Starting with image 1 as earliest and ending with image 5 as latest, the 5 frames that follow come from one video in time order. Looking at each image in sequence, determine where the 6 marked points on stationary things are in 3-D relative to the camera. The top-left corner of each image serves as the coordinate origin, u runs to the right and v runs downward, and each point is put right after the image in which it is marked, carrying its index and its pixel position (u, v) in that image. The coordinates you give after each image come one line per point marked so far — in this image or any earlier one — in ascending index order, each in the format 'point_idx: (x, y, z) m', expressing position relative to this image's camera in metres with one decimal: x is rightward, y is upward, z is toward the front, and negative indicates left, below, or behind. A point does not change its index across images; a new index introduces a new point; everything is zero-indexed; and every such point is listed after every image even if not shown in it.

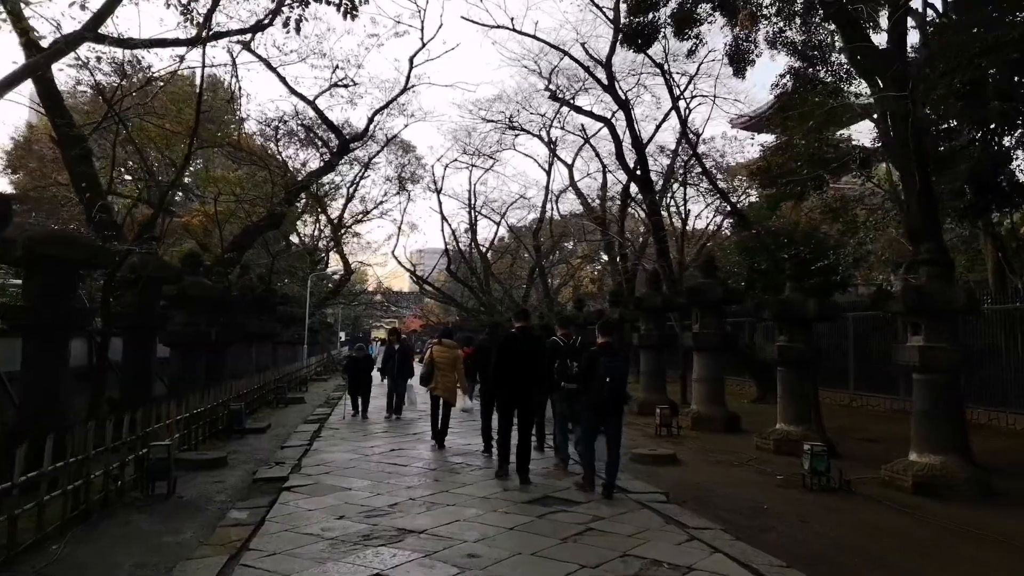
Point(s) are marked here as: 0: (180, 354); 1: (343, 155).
0: (-5.7, -1.1, +12.5) m
1: (-4.4, +3.4, +19.0) m
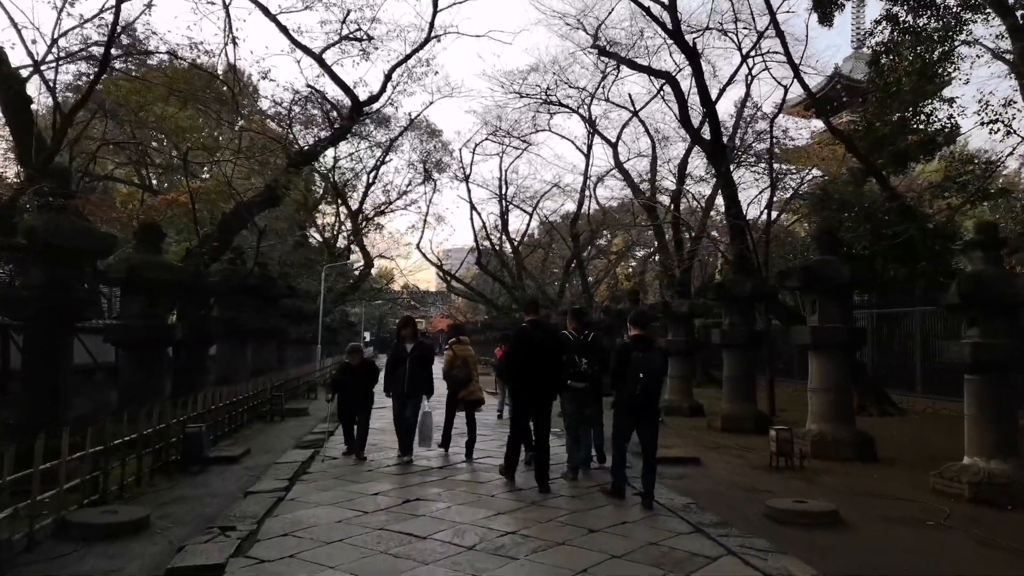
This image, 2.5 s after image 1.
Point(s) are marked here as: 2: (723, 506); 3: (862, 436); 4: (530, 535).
0: (-4.9, -0.9, +9.6) m
1: (-3.4, +3.7, +16.1) m
2: (+1.8, -1.9, +6.3) m
3: (+4.5, -1.9, +9.5) m
4: (+0.1, -1.7, +5.0) m
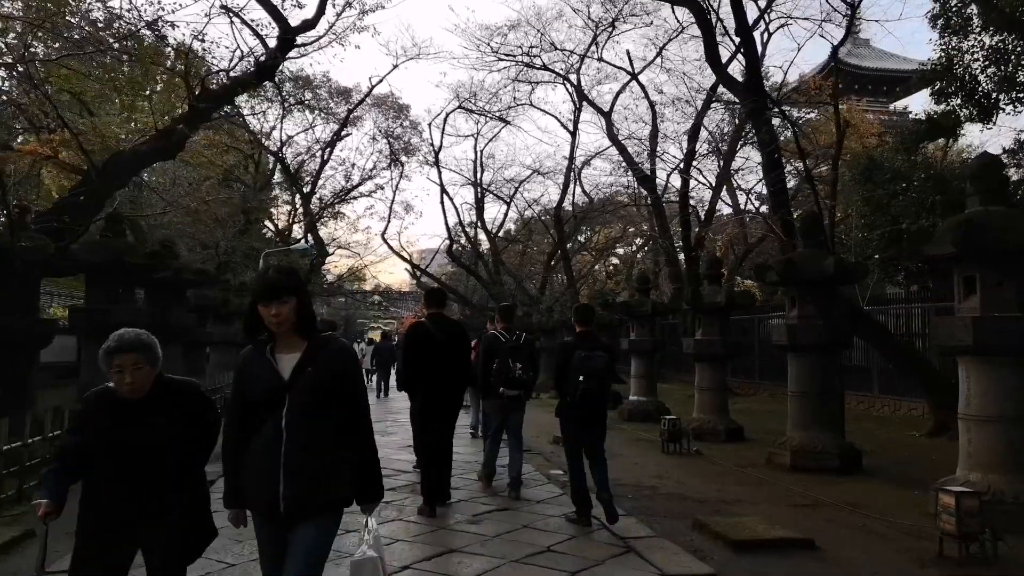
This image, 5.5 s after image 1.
0: (-5.1, -0.6, +5.7) m
1: (-3.8, +3.9, +12.2) m
2: (+1.8, -1.6, +2.7) m
3: (+4.4, -1.6, +5.9) m
4: (+0.1, -1.4, +1.2) m
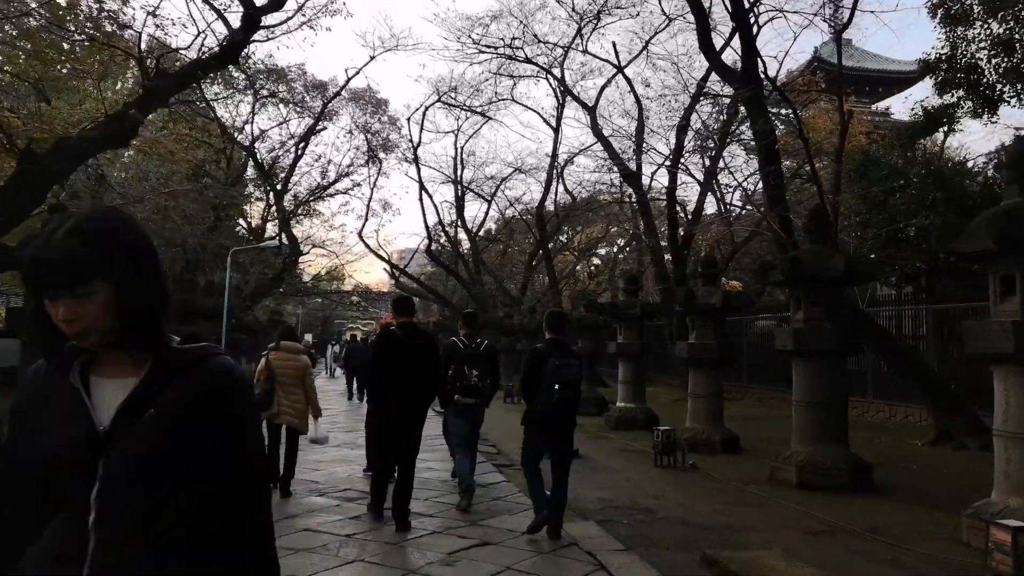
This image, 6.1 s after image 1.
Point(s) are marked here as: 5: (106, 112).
0: (-5.2, -0.6, +4.8) m
1: (-4.0, +4.0, +11.4) m
2: (+1.7, -1.6, +2.0) m
3: (+4.2, -1.6, +5.2) m
4: (+0.1, -1.4, +0.5) m
5: (-5.8, +2.5, +10.5) m
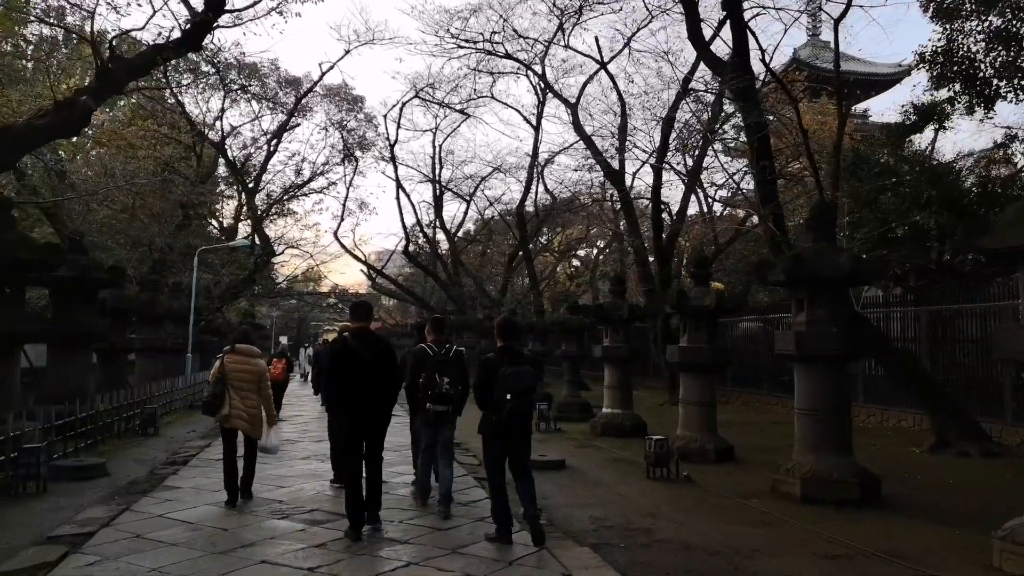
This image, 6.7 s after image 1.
0: (-5.3, -0.6, +4.1) m
1: (-4.3, +3.9, +10.6) m
2: (+1.8, -1.6, +1.4) m
3: (+4.1, -1.6, +4.8) m
4: (+0.2, -1.4, -0.1) m
5: (-6.1, +2.5, +9.7) m
